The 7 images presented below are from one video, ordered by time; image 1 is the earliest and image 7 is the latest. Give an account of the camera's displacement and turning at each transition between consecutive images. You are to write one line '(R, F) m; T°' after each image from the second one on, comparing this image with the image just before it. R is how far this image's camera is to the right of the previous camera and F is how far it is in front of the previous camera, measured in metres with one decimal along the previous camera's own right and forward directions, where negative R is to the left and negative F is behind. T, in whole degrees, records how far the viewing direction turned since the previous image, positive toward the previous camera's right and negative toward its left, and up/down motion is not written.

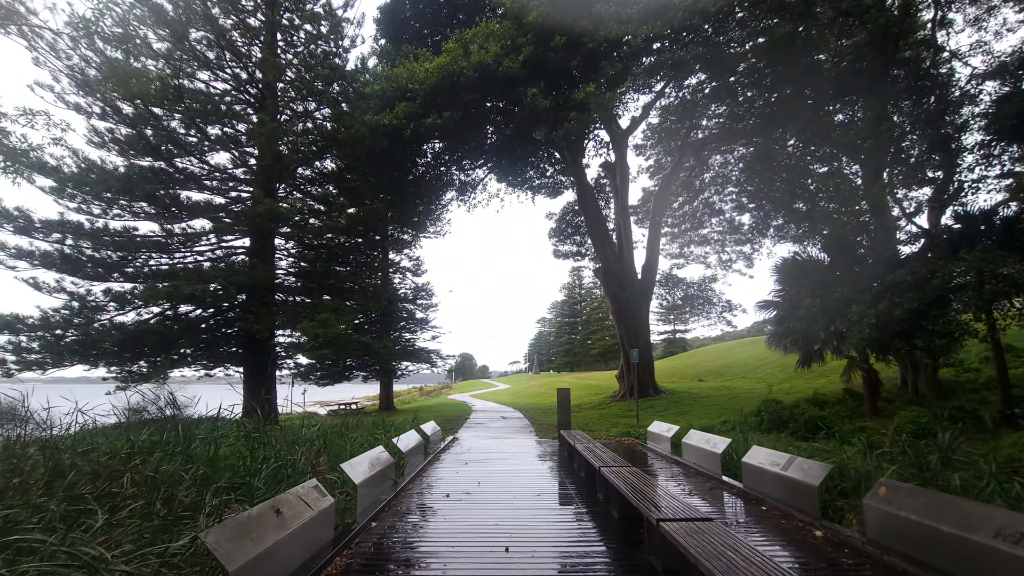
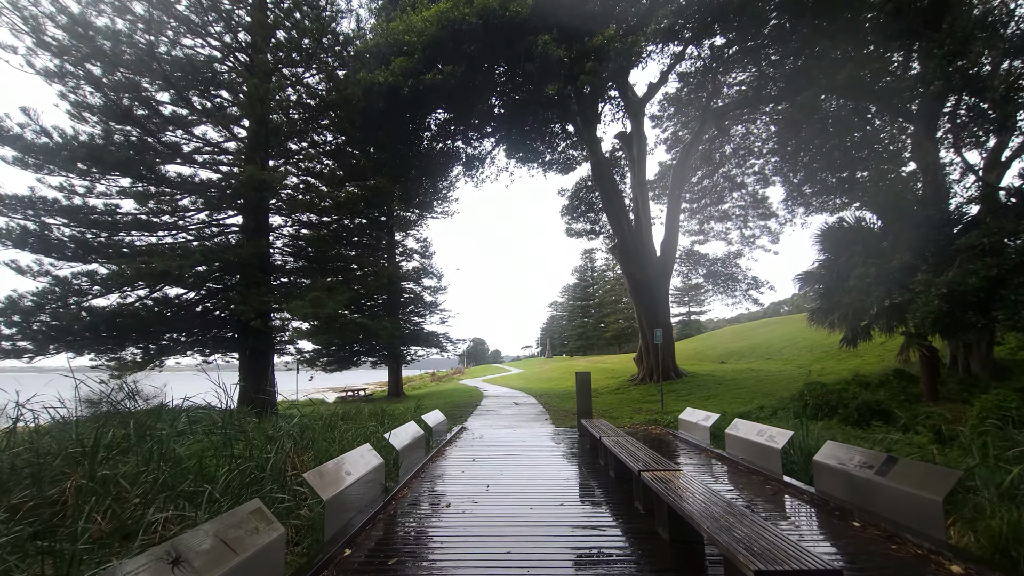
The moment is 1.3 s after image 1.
(0.0, +0.8) m; -1°
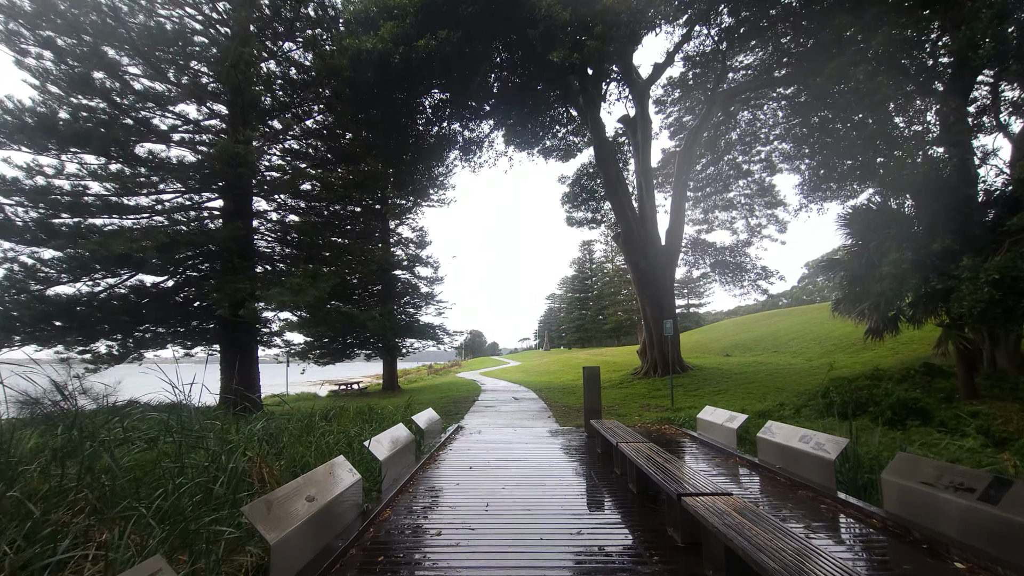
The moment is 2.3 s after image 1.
(0.0, +0.6) m; 0°
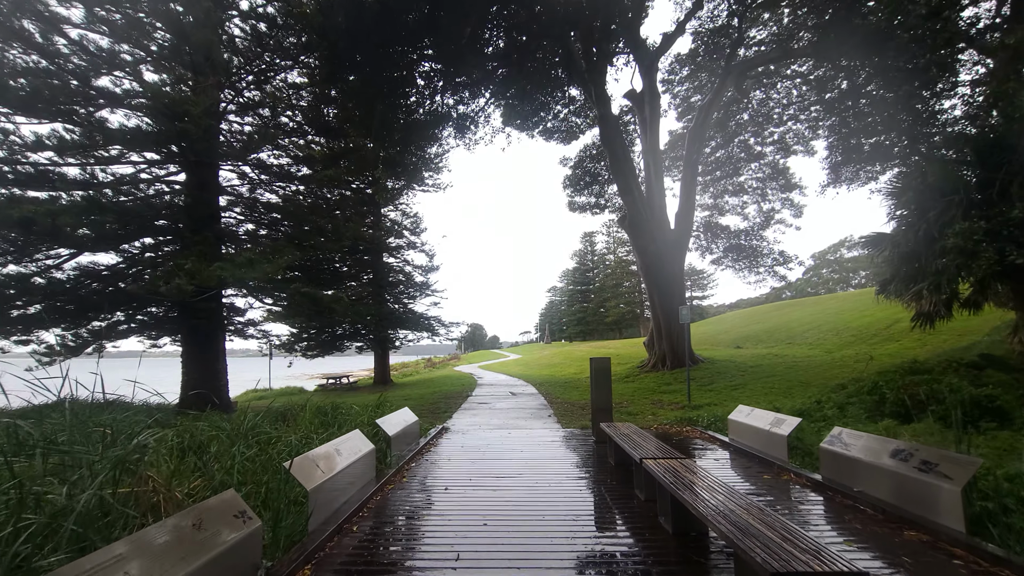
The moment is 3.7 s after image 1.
(+0.1, +1.0) m; 0°
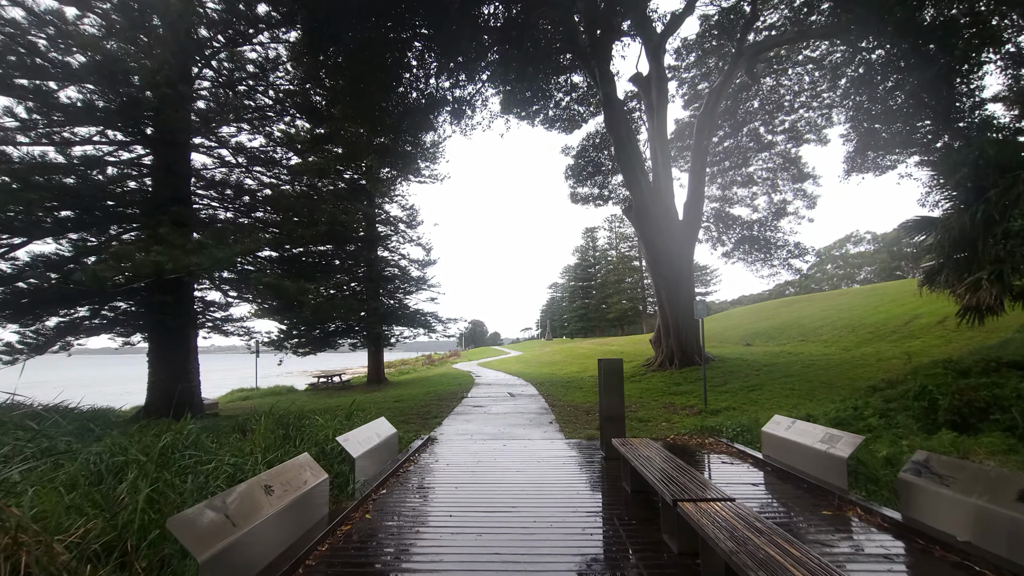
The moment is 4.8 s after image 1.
(+0.1, +0.7) m; 0°
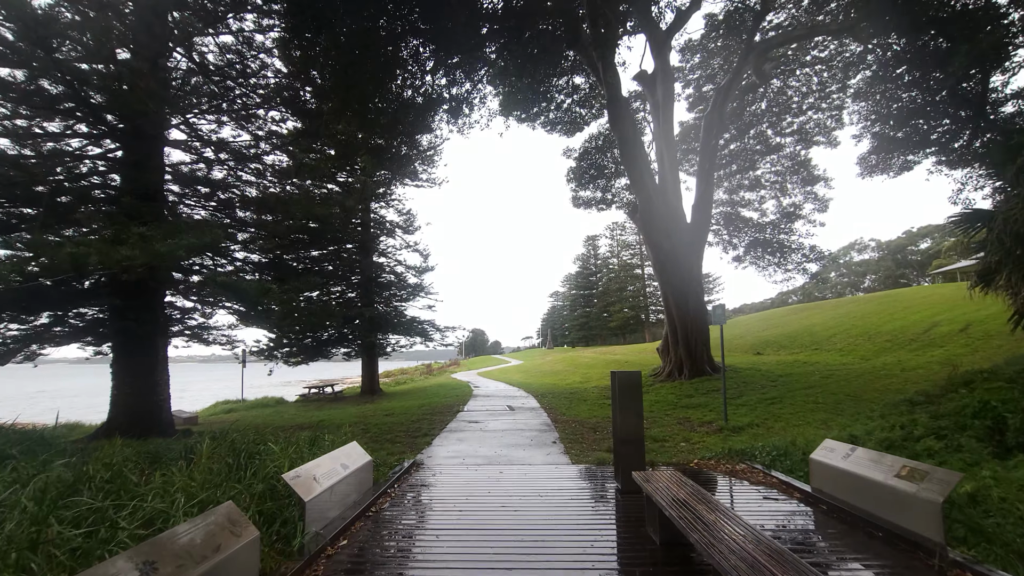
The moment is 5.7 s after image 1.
(0.0, +0.6) m; 0°
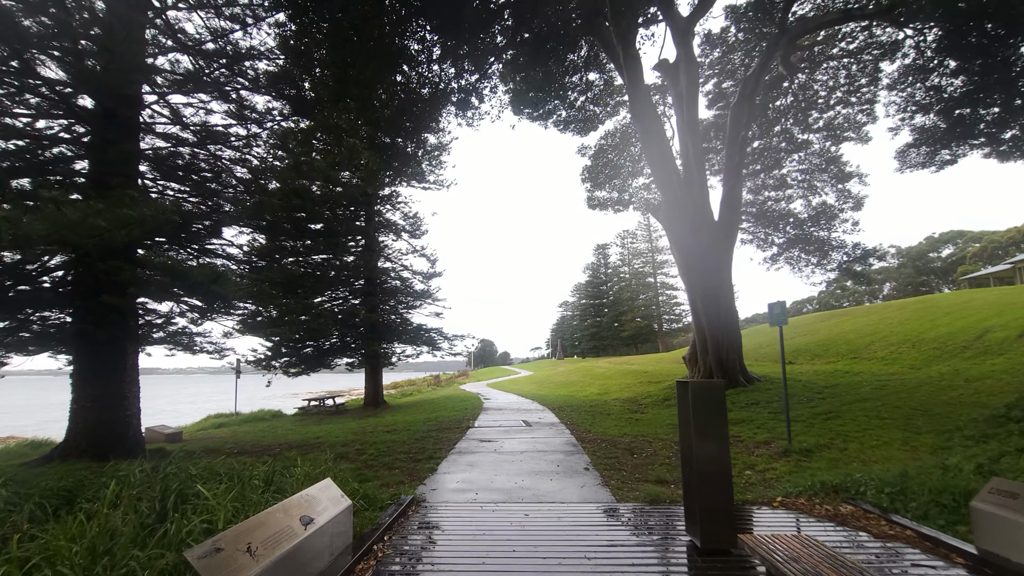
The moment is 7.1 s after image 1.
(-0.1, +0.9) m; -1°
